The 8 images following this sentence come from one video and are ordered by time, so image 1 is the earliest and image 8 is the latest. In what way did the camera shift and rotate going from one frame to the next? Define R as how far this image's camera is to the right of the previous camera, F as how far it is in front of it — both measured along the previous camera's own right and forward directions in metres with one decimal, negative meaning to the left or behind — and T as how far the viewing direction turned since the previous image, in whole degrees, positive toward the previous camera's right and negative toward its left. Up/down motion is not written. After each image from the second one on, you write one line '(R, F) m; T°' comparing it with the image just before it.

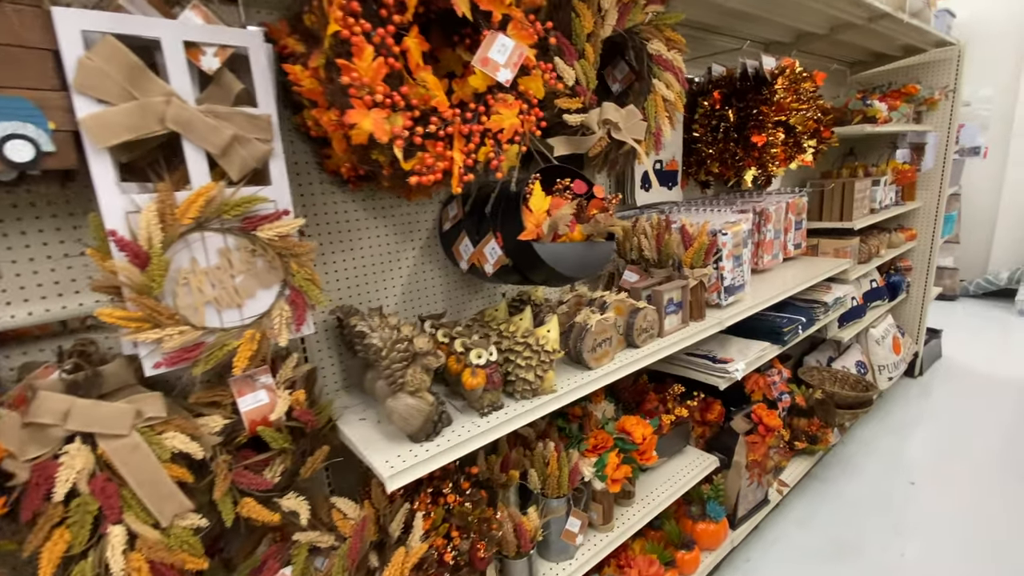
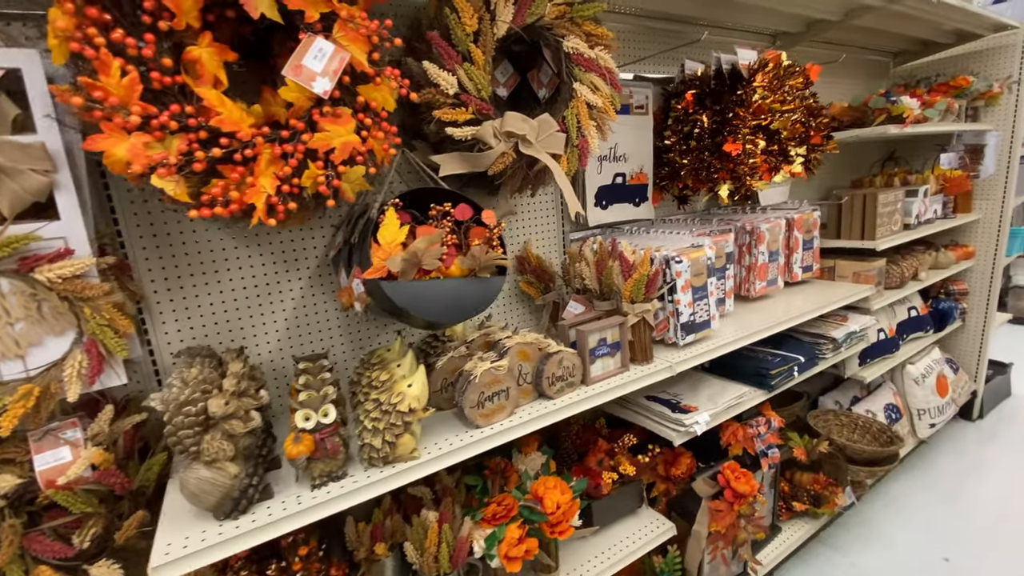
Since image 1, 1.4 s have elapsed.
(+0.4, +0.2) m; -7°
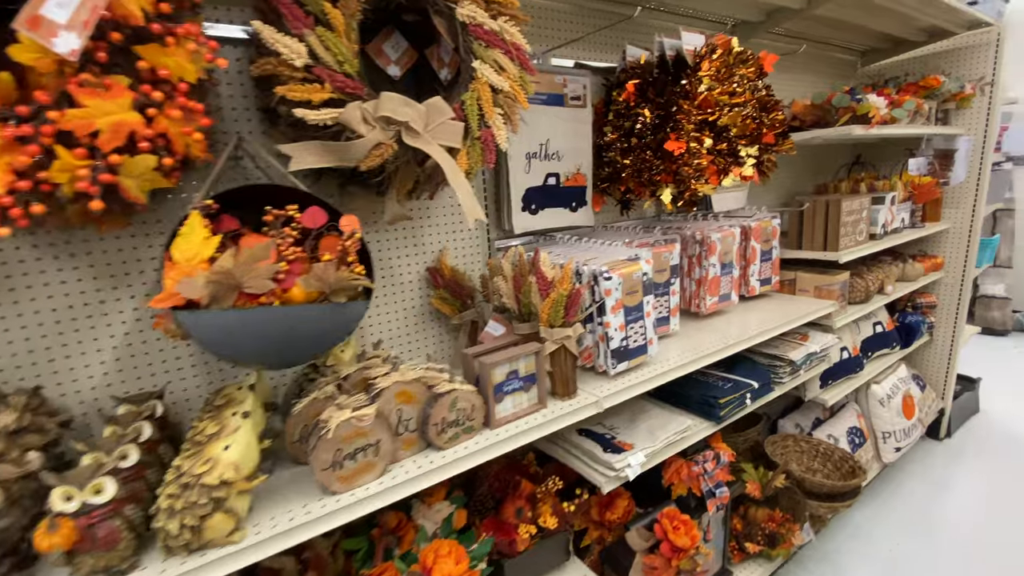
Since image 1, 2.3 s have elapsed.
(+0.2, +0.2) m; +2°
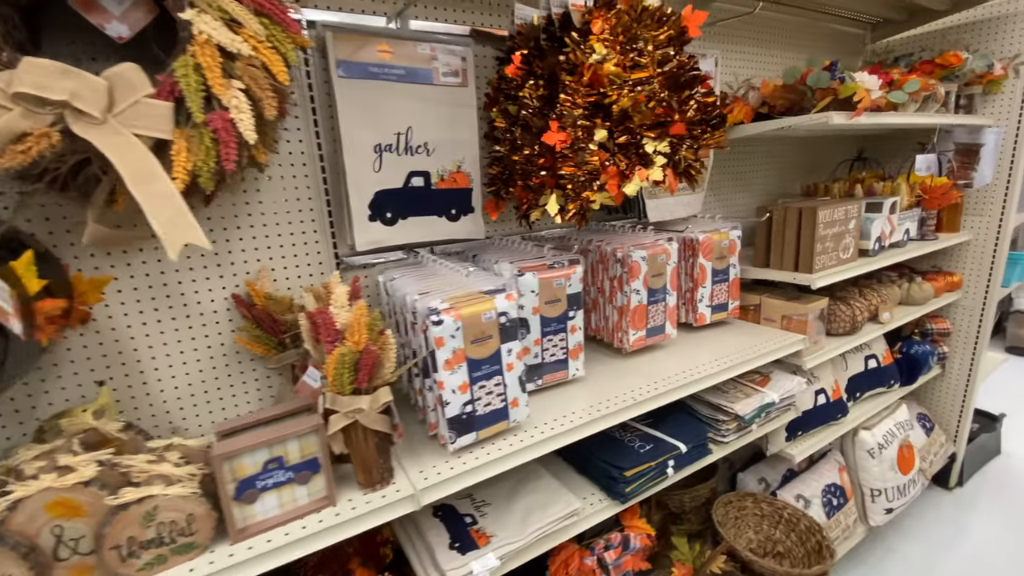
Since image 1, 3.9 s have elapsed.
(+0.4, +0.3) m; -3°
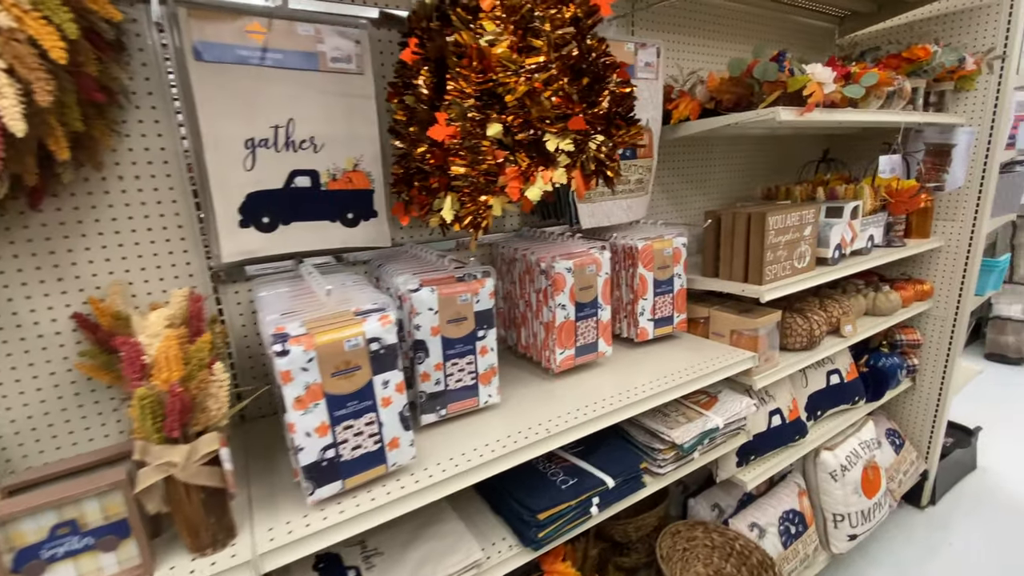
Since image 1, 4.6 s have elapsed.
(+0.2, +0.1) m; +1°
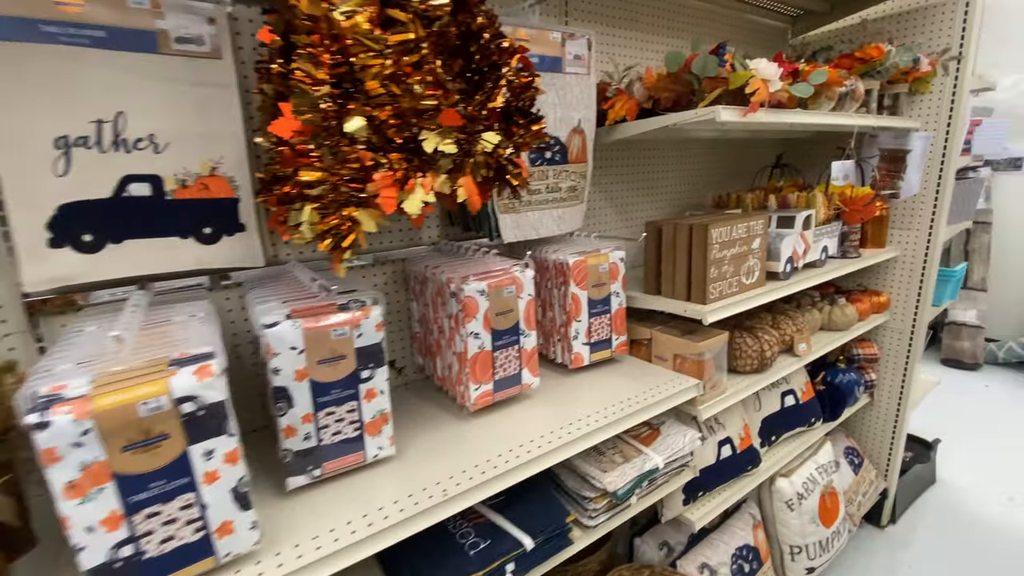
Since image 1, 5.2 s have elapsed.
(+0.1, +0.2) m; +3°
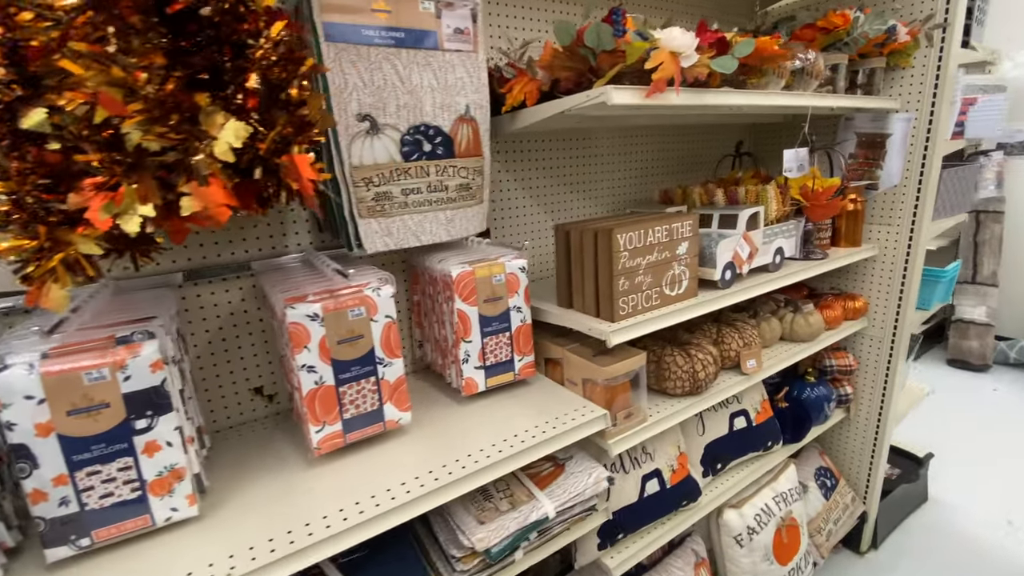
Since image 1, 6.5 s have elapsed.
(+0.3, +0.2) m; -2°
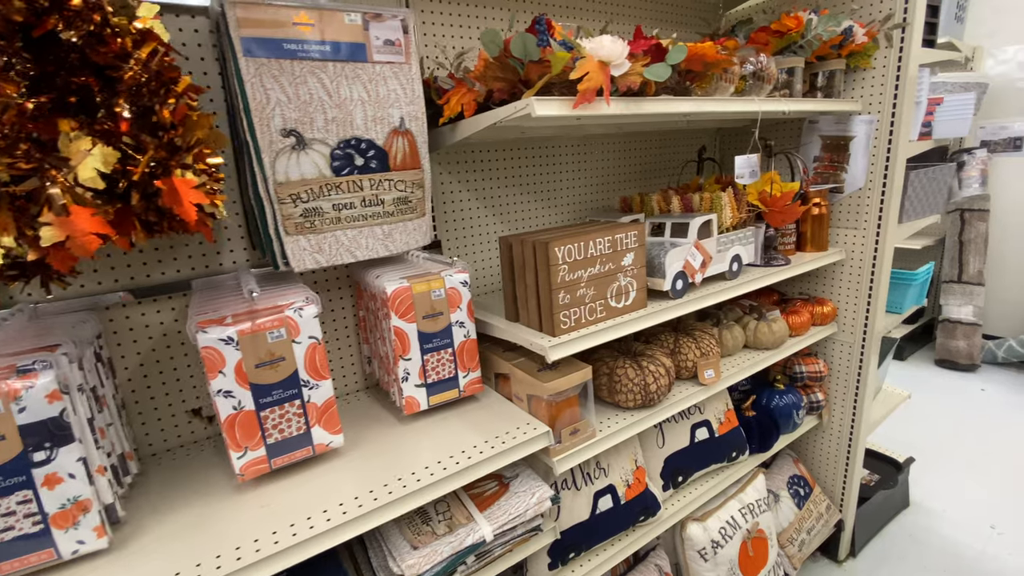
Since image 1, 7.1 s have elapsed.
(+0.1, 0.0) m; 0°
